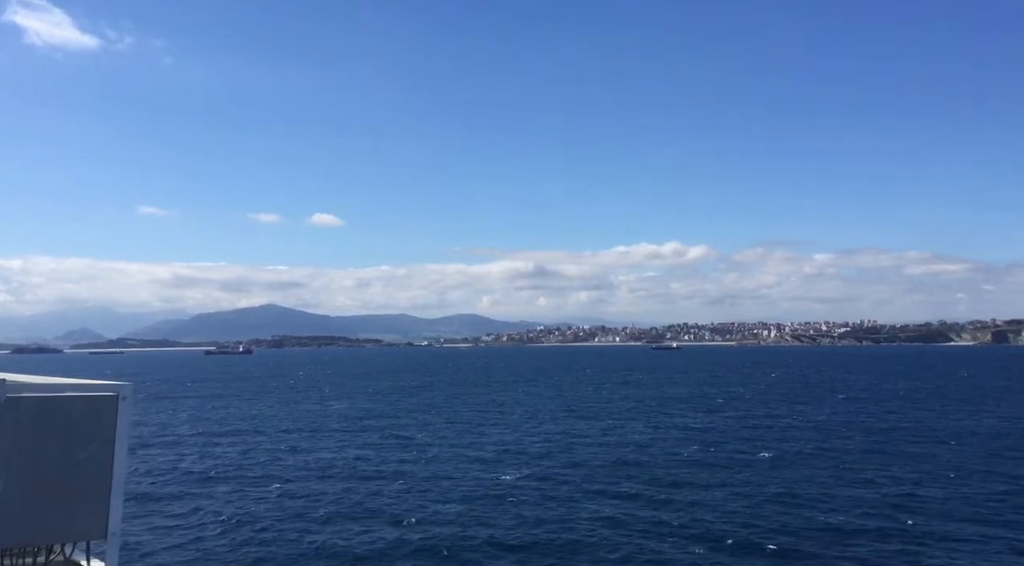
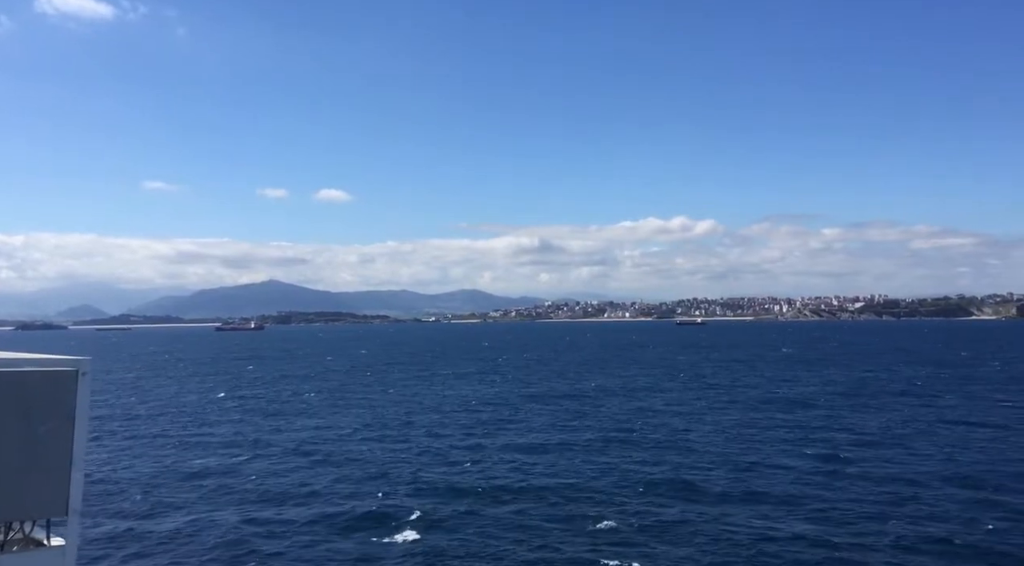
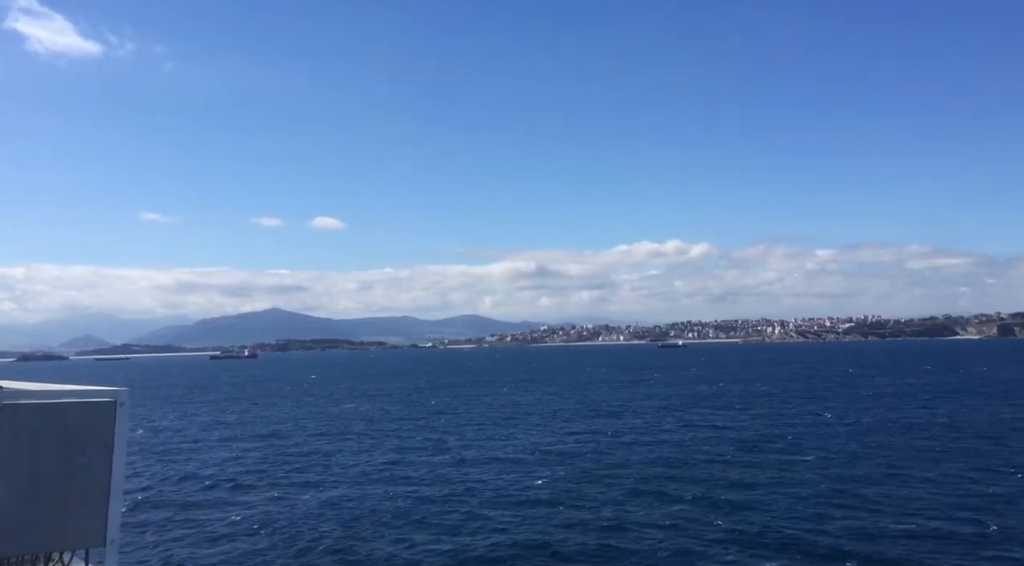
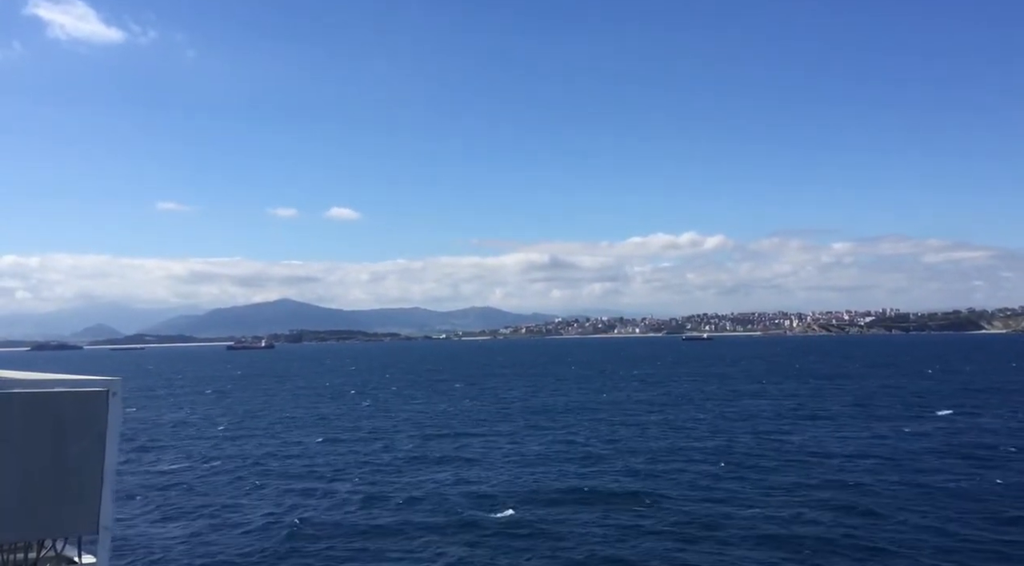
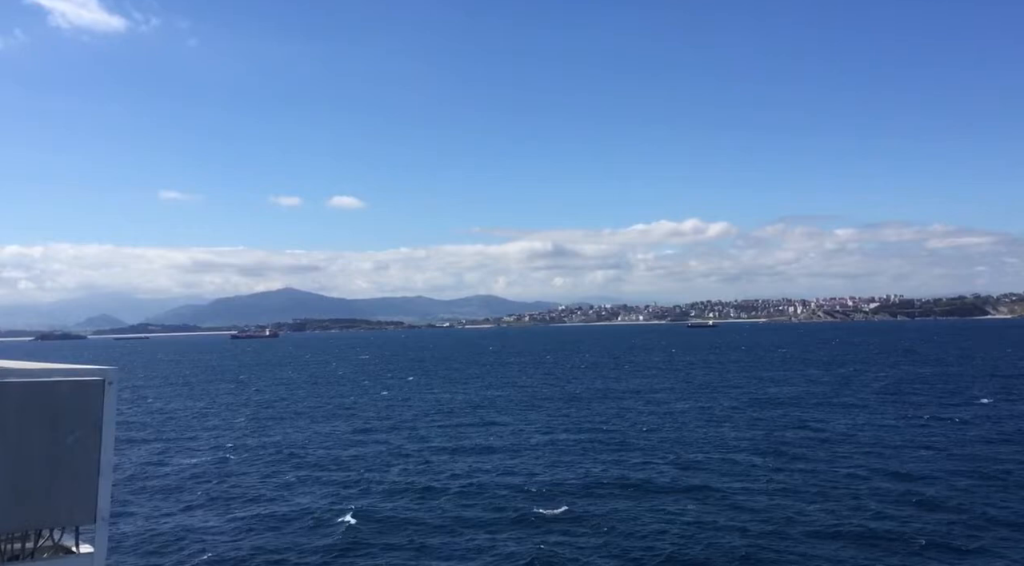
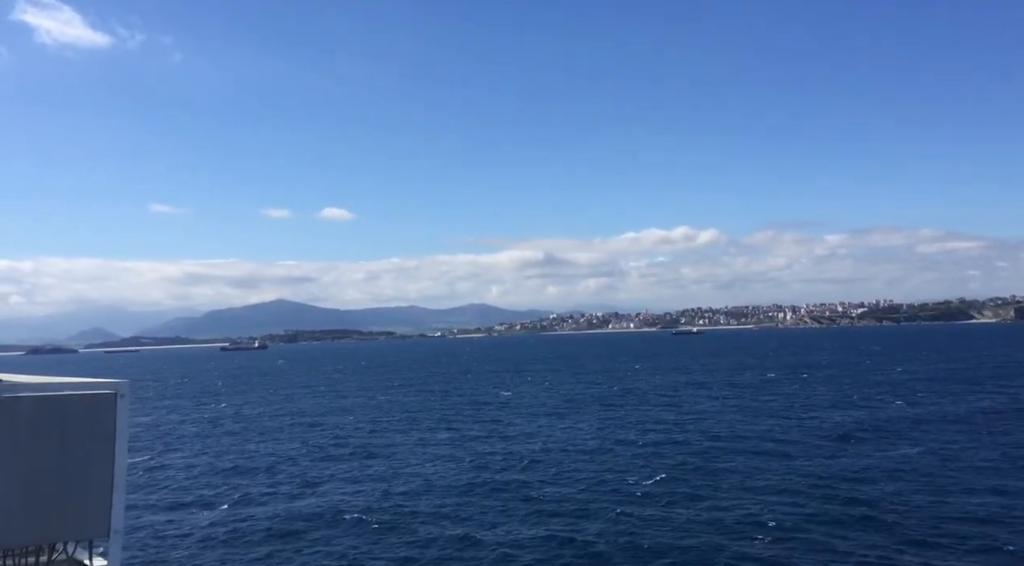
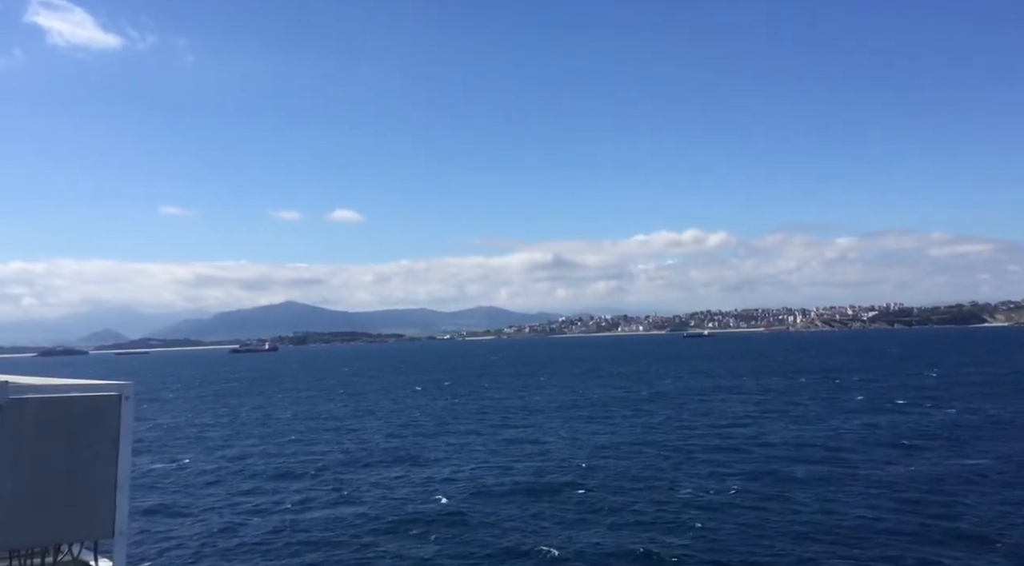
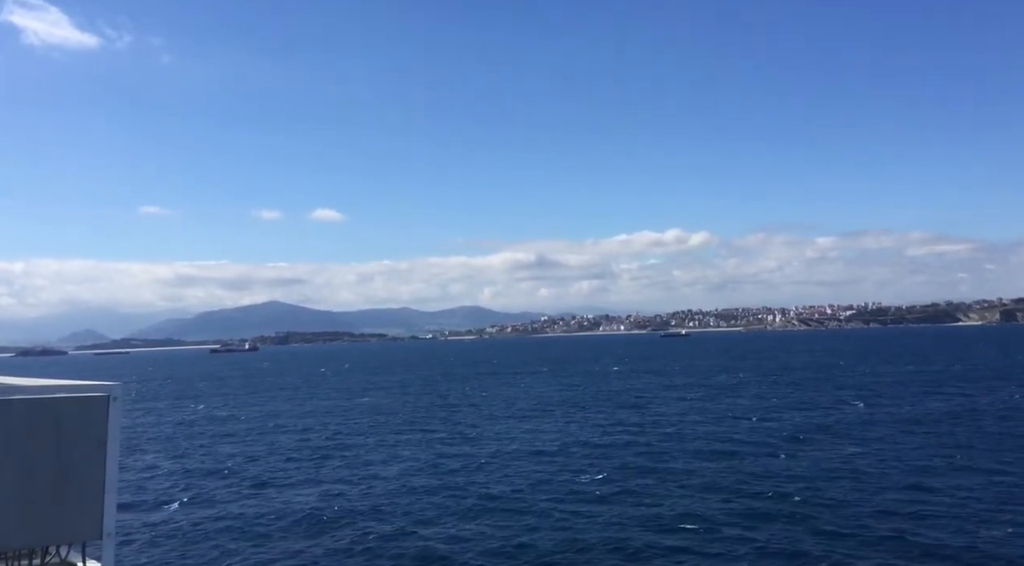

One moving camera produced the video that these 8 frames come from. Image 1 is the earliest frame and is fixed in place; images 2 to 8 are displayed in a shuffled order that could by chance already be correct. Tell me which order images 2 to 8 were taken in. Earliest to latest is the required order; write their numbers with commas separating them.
3, 8, 6, 7, 4, 5, 2
